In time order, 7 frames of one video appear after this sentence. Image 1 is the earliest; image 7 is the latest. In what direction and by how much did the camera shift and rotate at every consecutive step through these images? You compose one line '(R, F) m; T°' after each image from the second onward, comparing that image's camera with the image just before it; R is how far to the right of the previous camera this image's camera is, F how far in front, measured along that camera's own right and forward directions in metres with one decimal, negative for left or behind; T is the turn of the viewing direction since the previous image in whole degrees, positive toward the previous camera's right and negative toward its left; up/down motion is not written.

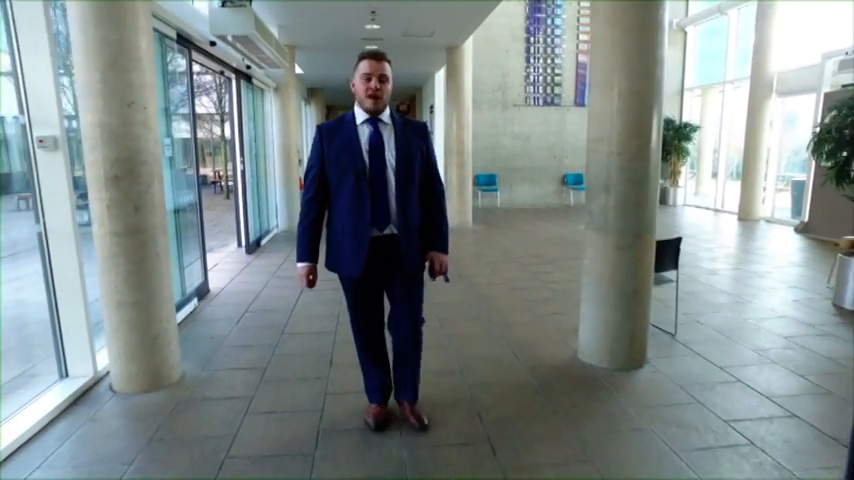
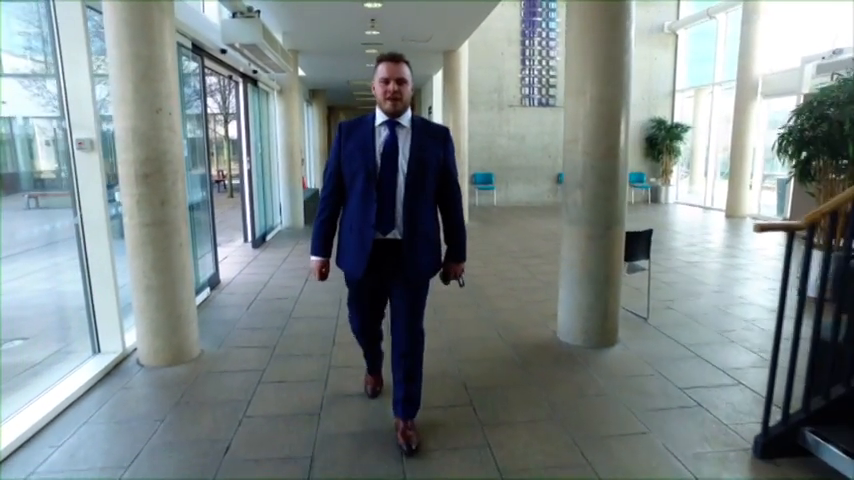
(0.0, -0.4) m; 0°
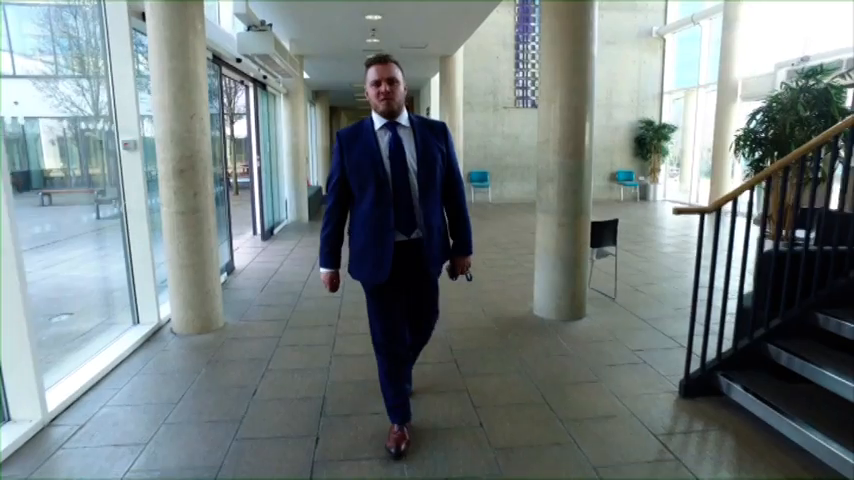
(+0.1, -0.5) m; 0°
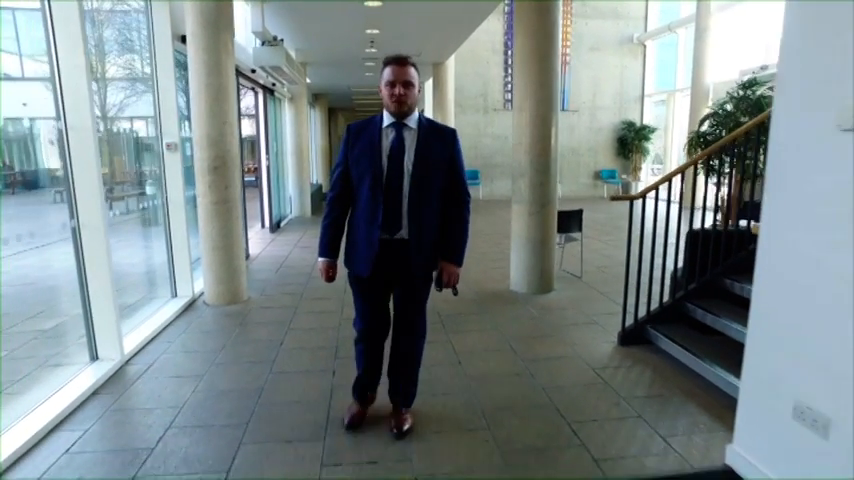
(0.0, -0.7) m; 0°
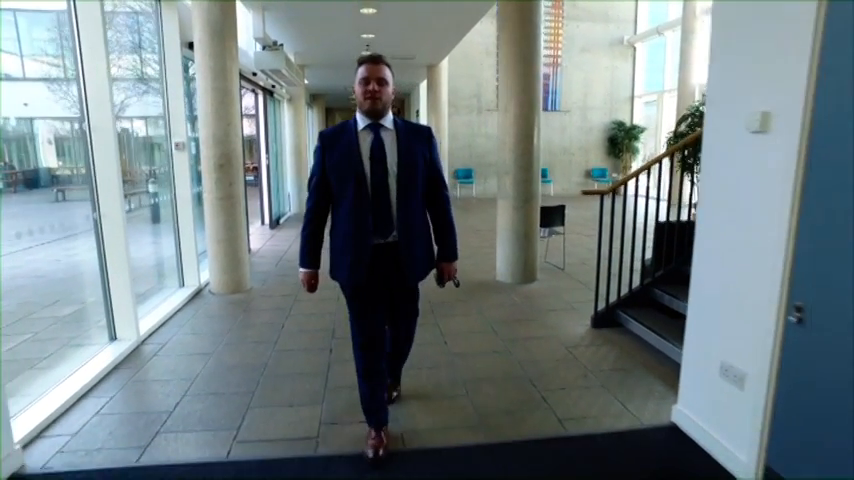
(+0.1, -0.3) m; 0°
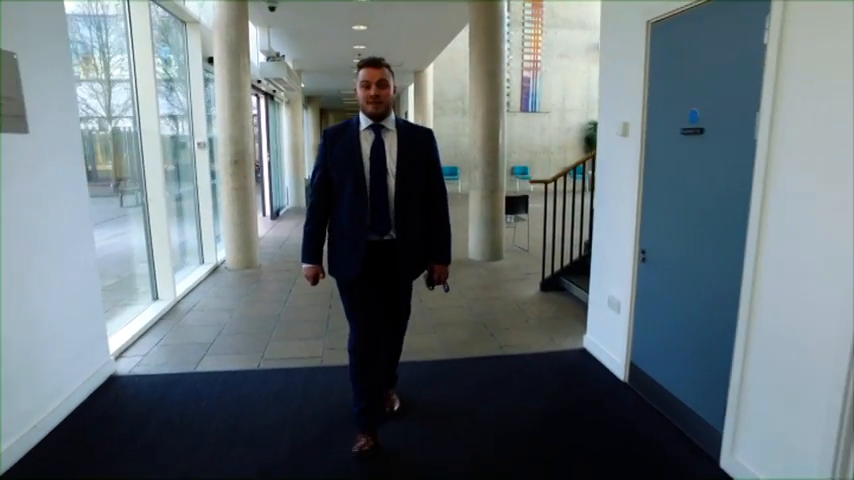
(+0.1, -0.9) m; +1°
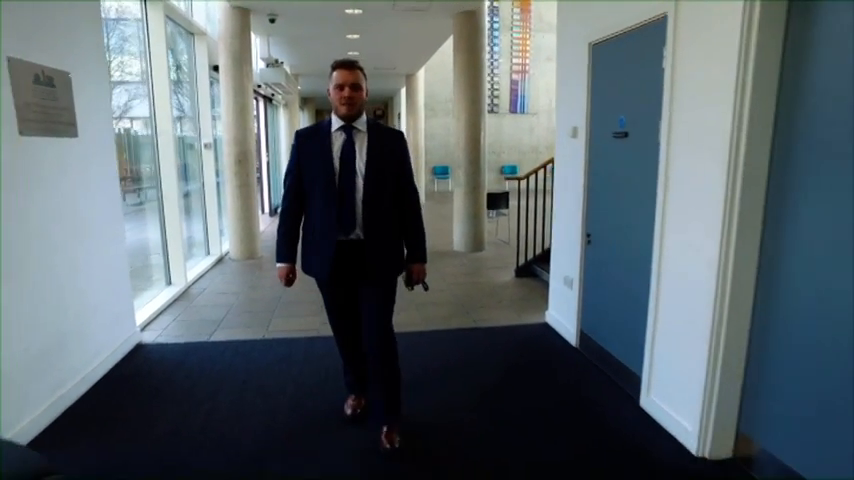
(+0.1, -0.5) m; 0°
